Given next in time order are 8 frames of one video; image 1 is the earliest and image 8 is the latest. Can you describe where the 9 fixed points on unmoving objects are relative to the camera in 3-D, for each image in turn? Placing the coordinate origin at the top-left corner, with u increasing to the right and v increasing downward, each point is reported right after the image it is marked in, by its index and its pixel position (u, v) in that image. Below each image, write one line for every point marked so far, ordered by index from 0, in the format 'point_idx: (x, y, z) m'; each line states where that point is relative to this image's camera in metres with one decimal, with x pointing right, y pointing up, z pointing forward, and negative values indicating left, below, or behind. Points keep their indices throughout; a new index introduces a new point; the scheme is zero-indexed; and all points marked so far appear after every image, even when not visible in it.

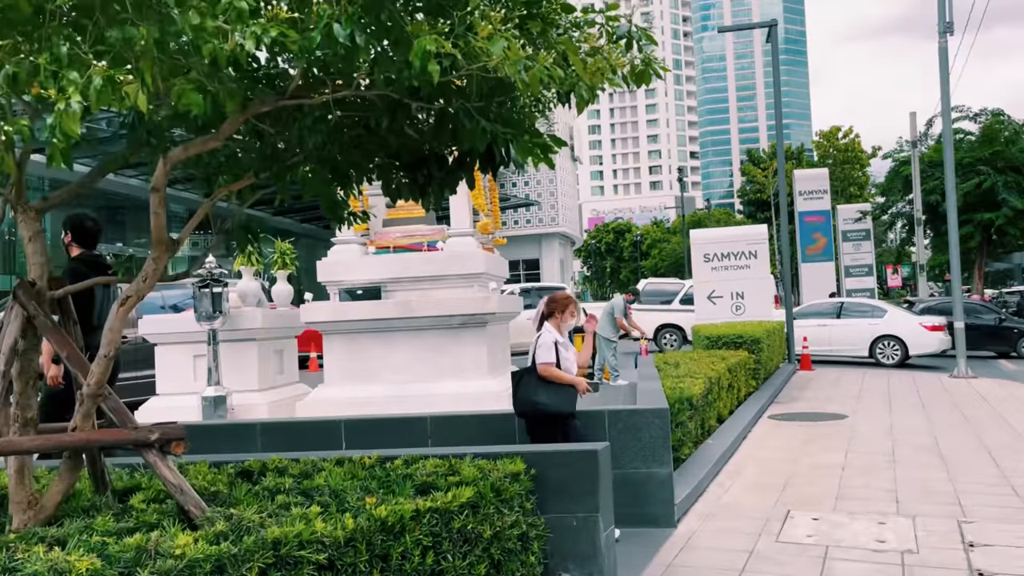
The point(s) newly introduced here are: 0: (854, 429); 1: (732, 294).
0: (+4.1, -1.7, +10.2) m
1: (+4.5, -0.1, +17.4) m
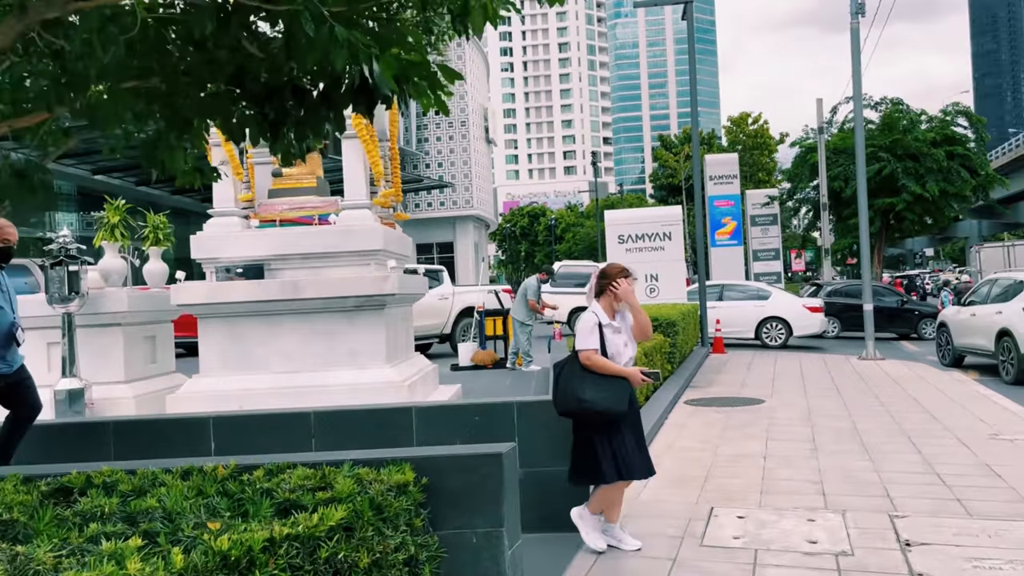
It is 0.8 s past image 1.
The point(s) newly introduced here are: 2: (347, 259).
0: (+3.0, -1.5, +9.9) m
1: (+2.7, +0.2, +17.1) m
2: (-1.5, +0.3, +7.5) m
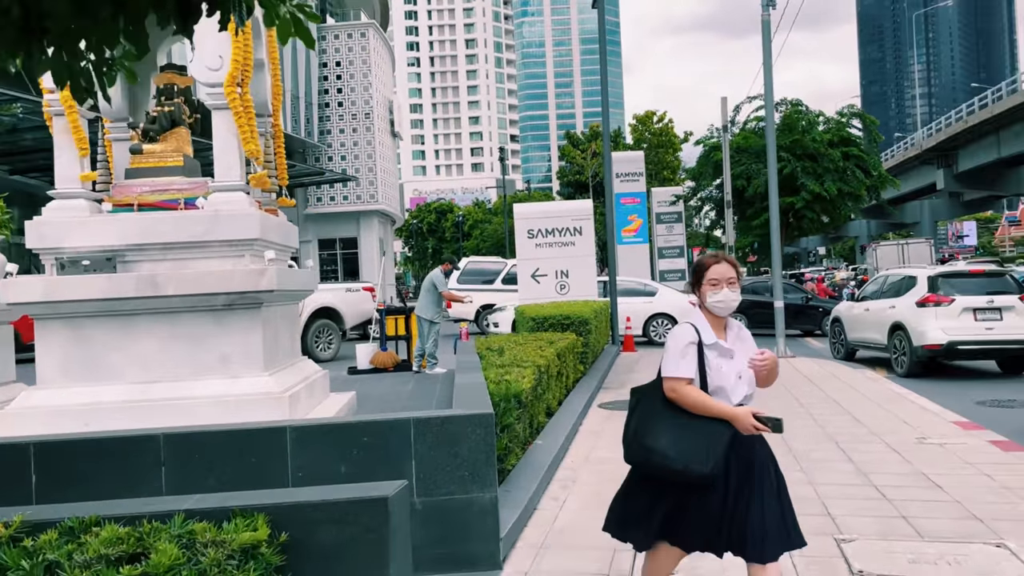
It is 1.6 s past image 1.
0: (+1.9, -1.4, +9.3) m
1: (+0.9, +0.3, +16.4) m
2: (-2.2, +0.3, +6.4) m
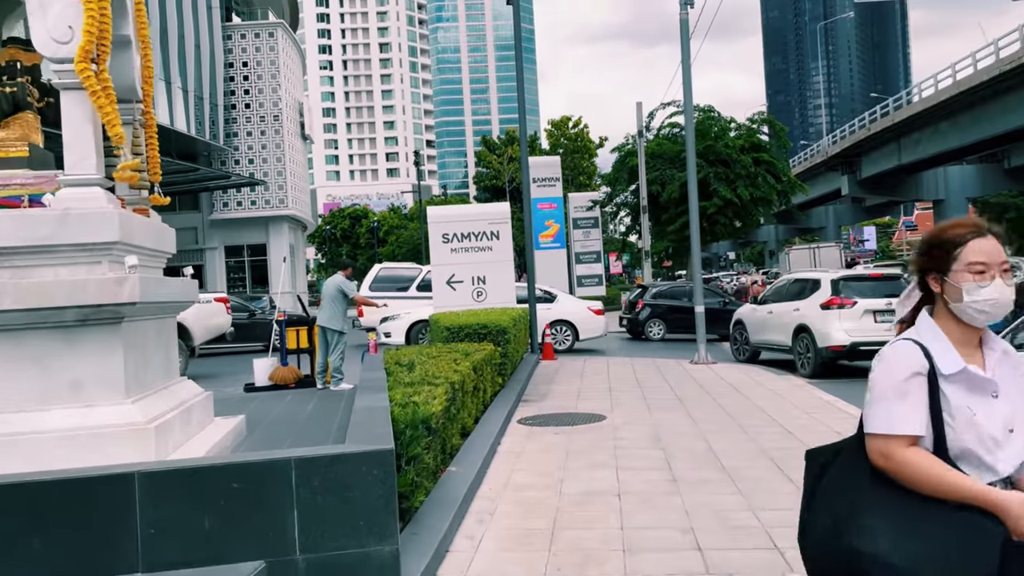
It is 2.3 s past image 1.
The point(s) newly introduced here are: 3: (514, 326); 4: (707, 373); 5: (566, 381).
0: (+1.0, -1.5, +8.7) m
1: (-0.7, +0.2, +15.7) m
2: (-2.8, +0.2, +5.4) m
3: (0.0, -0.6, +12.0) m
4: (+3.3, -1.4, +14.2) m
5: (+0.9, -1.5, +13.5) m
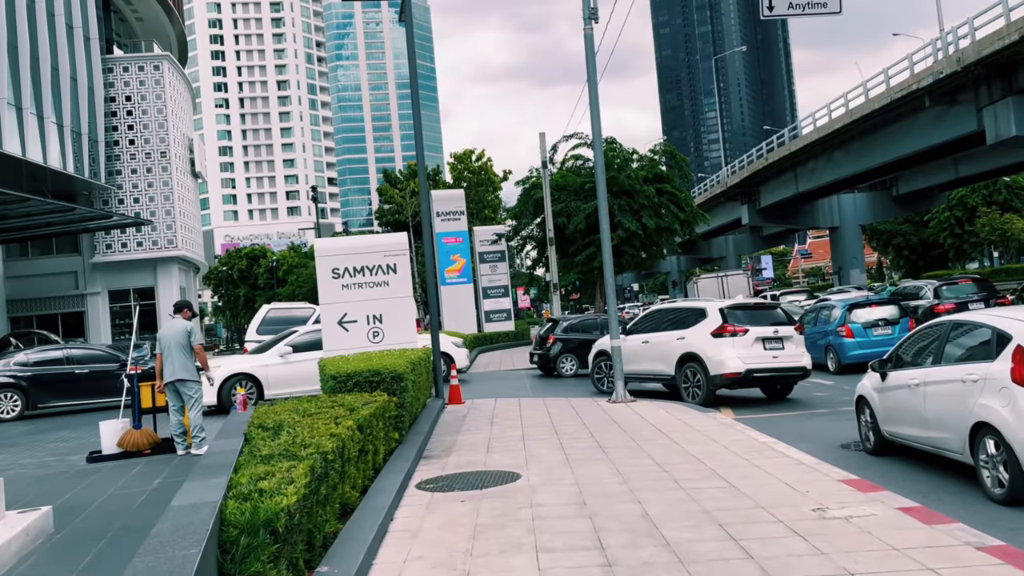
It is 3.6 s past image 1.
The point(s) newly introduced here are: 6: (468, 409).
0: (+0.2, -1.8, +7.3) m
1: (-2.4, -0.5, +14.1) m
2: (-3.4, -0.1, +3.7) m
3: (-1.2, -1.0, +10.5) m
4: (+1.8, -1.9, +13.0) m
5: (-0.5, -2.0, +12.0) m
6: (-0.7, -2.1, +14.8) m
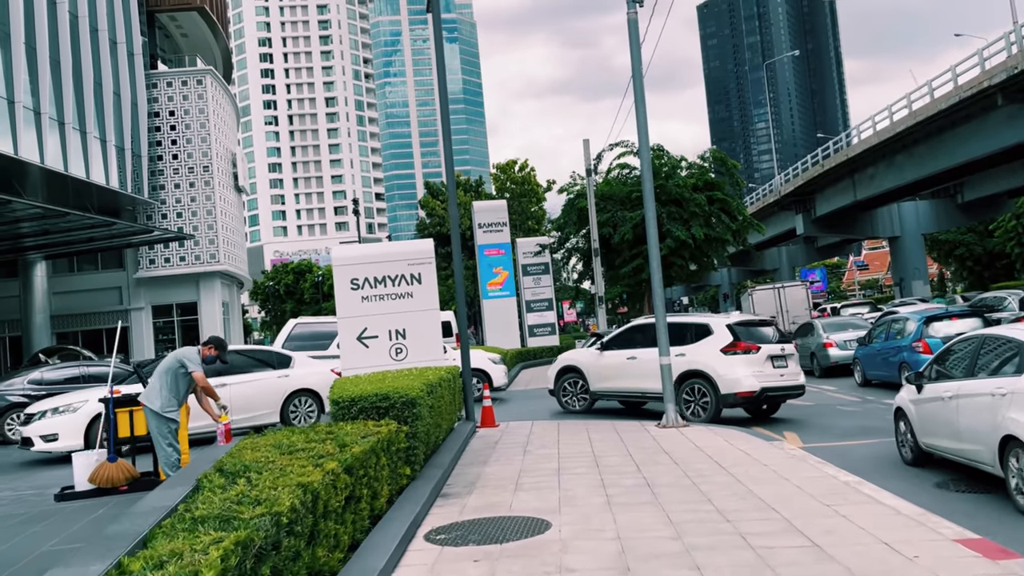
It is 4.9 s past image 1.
0: (+0.3, -1.9, +5.8) m
1: (-1.8, -0.7, +12.8) m
2: (-3.4, -0.1, +2.5) m
3: (-0.9, -1.2, +9.2) m
4: (+2.3, -2.1, +11.4) m
5: (-0.1, -2.1, +10.6) m
6: (-0.2, -2.3, +13.4) m
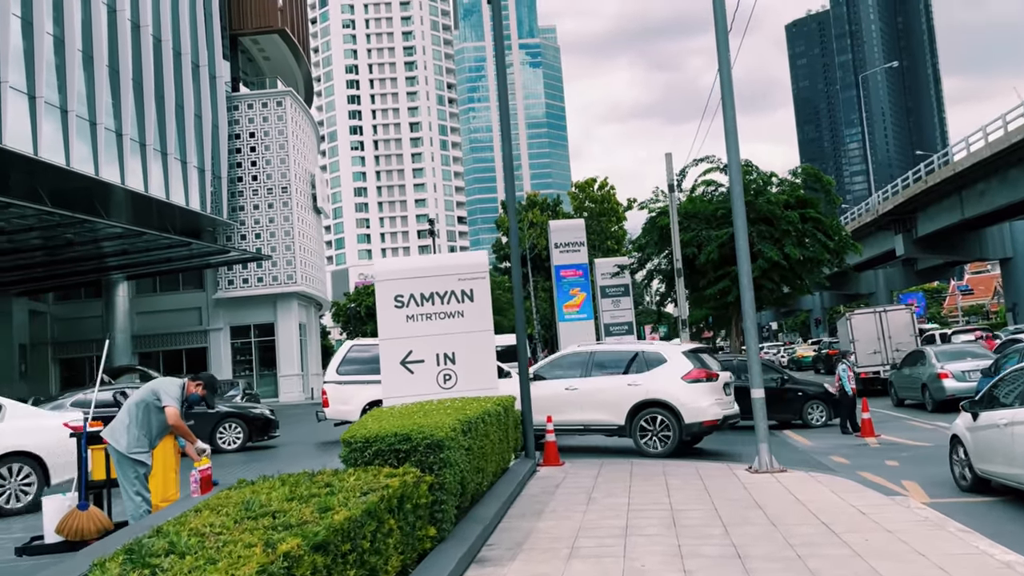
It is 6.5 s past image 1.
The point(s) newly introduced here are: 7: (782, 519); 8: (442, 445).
0: (+0.5, -1.9, +4.1) m
1: (-1.0, -0.9, +11.3) m
2: (-3.6, 0.0, +1.2) m
3: (-0.4, -1.3, +7.5) m
4: (+3.0, -2.3, +9.5) m
5: (+0.5, -2.3, +8.9) m
6: (+0.7, -2.6, +11.6) m
7: (+2.6, -2.2, +8.0) m
8: (-0.5, -1.2, +6.7) m
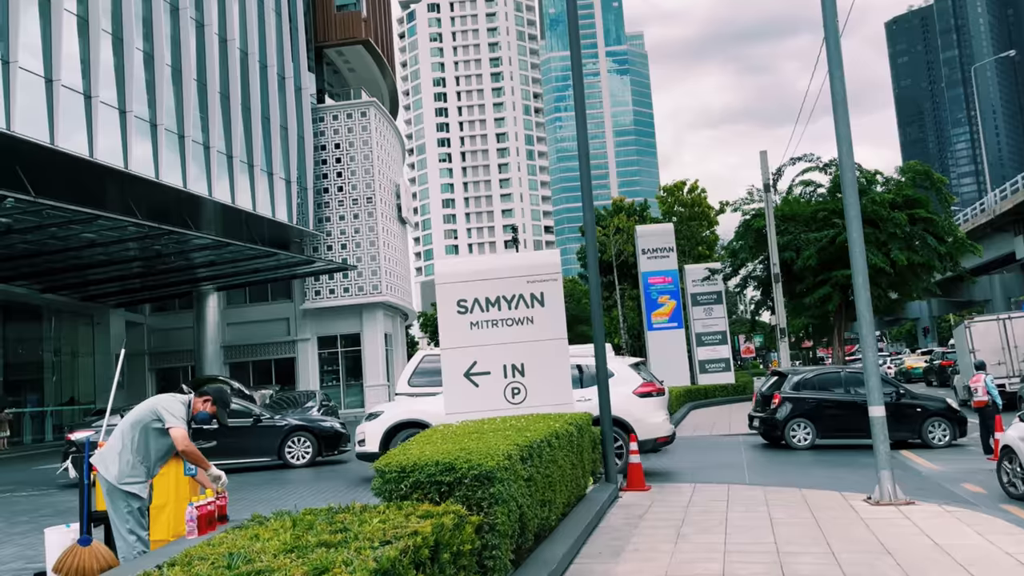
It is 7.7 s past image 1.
0: (+0.7, -1.9, +2.8) m
1: (-0.1, -1.0, +10.1) m
2: (-3.7, 0.0, +0.3) m
3: (+0.1, -1.3, +6.3) m
4: (+3.7, -2.3, +7.9) m
5: (+1.2, -2.3, +7.5) m
6: (+1.7, -2.6, +10.2) m
7: (+3.1, -2.1, +6.5) m
8: (-0.1, -1.2, +5.5) m
